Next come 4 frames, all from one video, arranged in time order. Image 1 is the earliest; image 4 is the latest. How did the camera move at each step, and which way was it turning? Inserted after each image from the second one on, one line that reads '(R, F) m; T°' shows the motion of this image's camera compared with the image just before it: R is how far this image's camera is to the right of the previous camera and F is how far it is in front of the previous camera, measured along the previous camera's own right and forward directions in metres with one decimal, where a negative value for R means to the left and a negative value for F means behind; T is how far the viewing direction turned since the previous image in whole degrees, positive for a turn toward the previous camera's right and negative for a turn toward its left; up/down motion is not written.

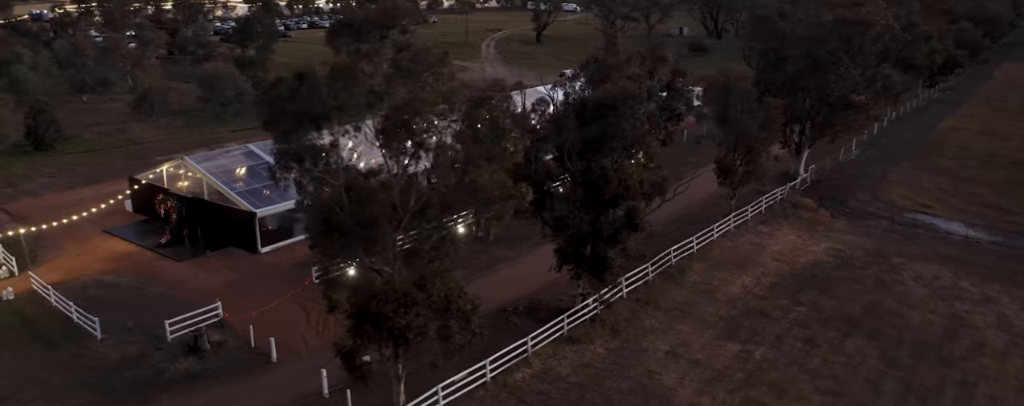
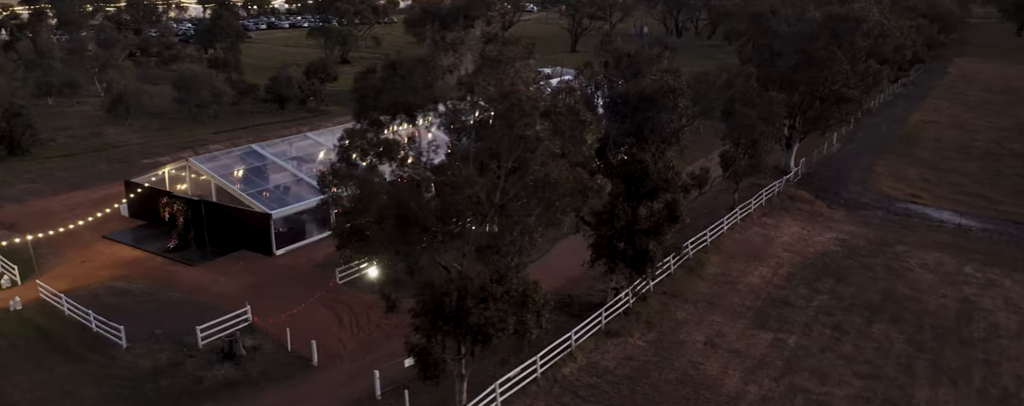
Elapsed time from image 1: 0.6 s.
(-2.6, +0.2) m; +4°
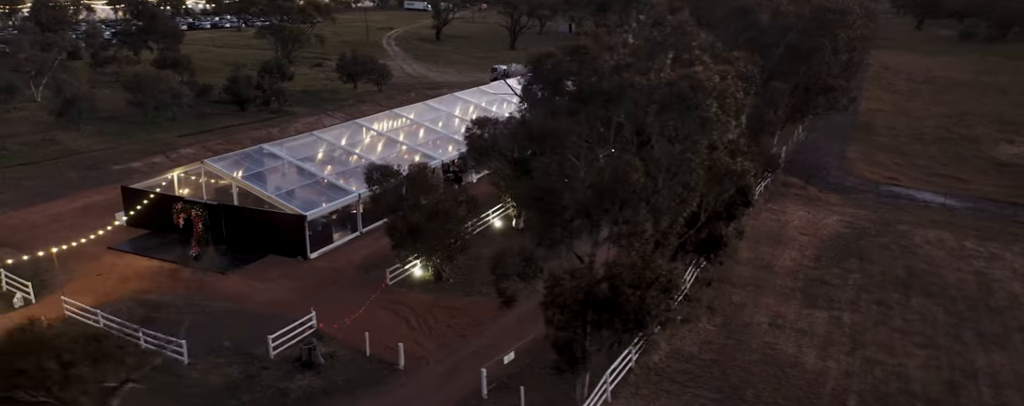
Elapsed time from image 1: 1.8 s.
(-4.7, +0.6) m; +8°
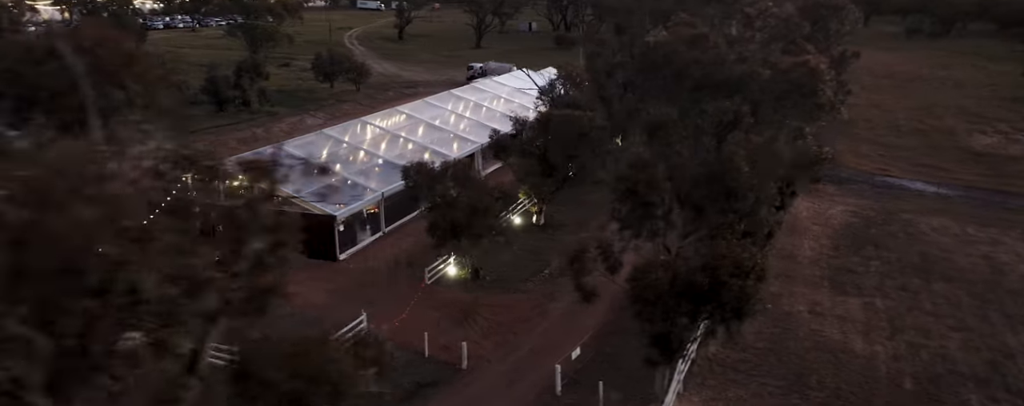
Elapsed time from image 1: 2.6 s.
(-2.9, +0.4) m; +5°
